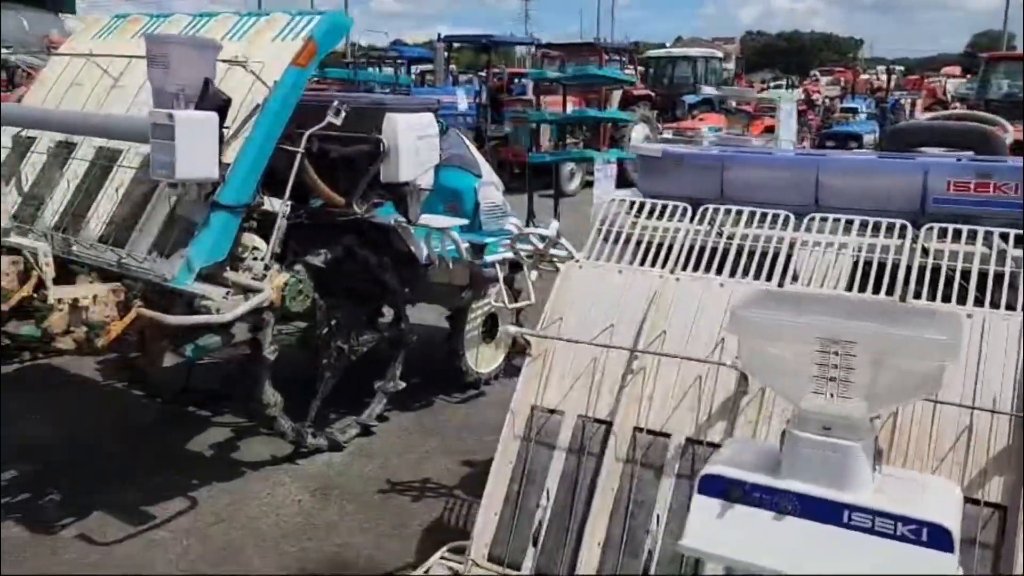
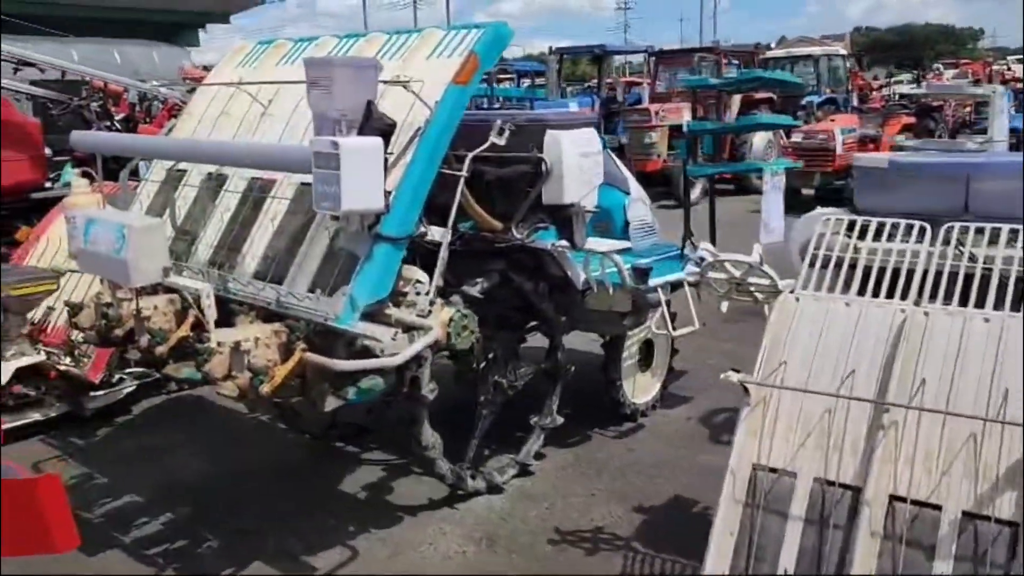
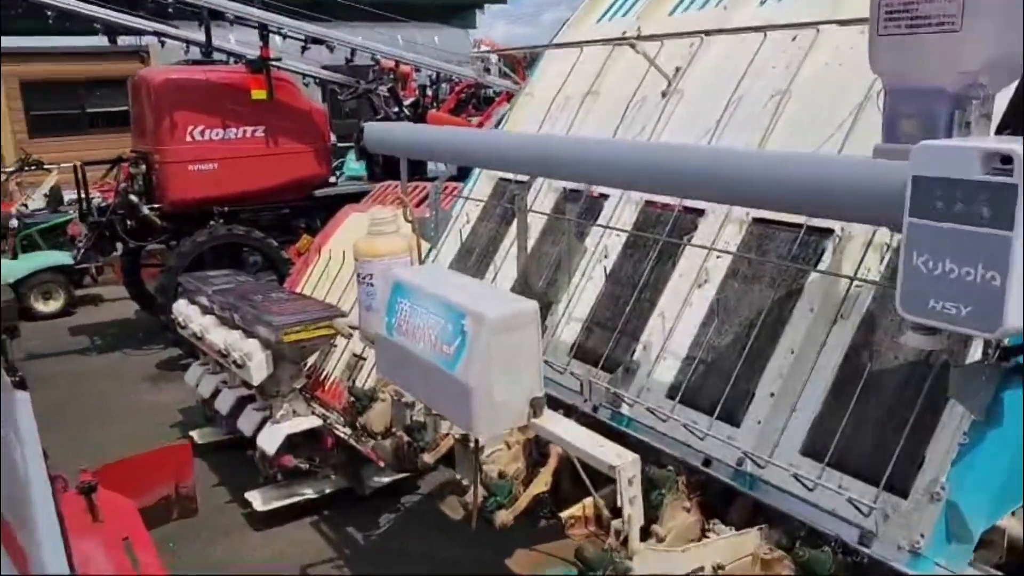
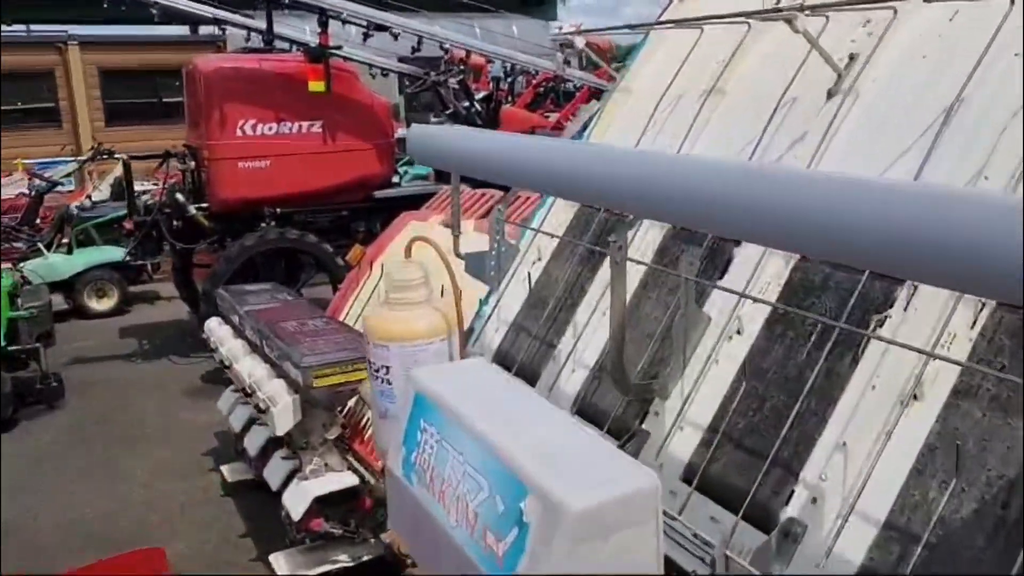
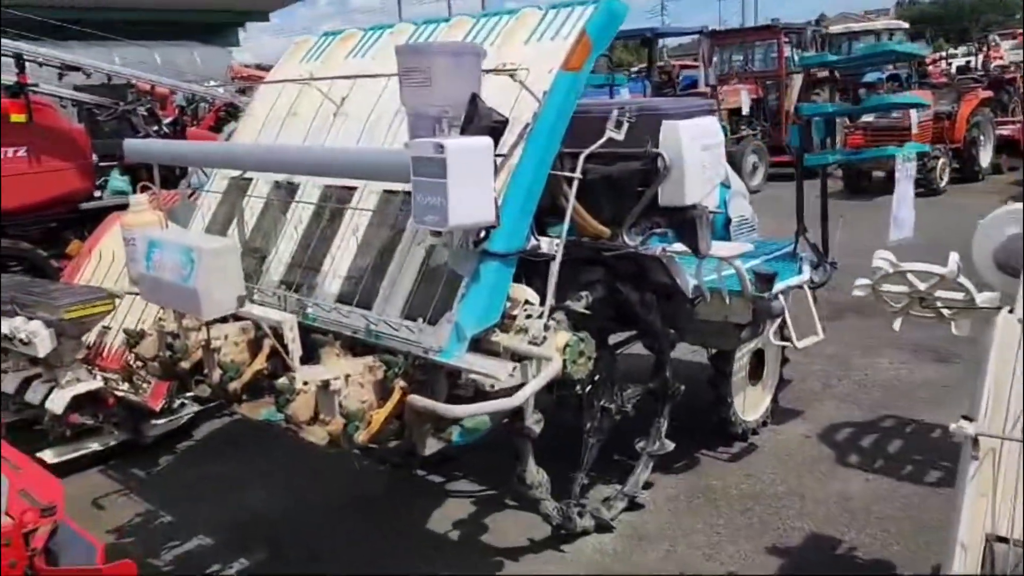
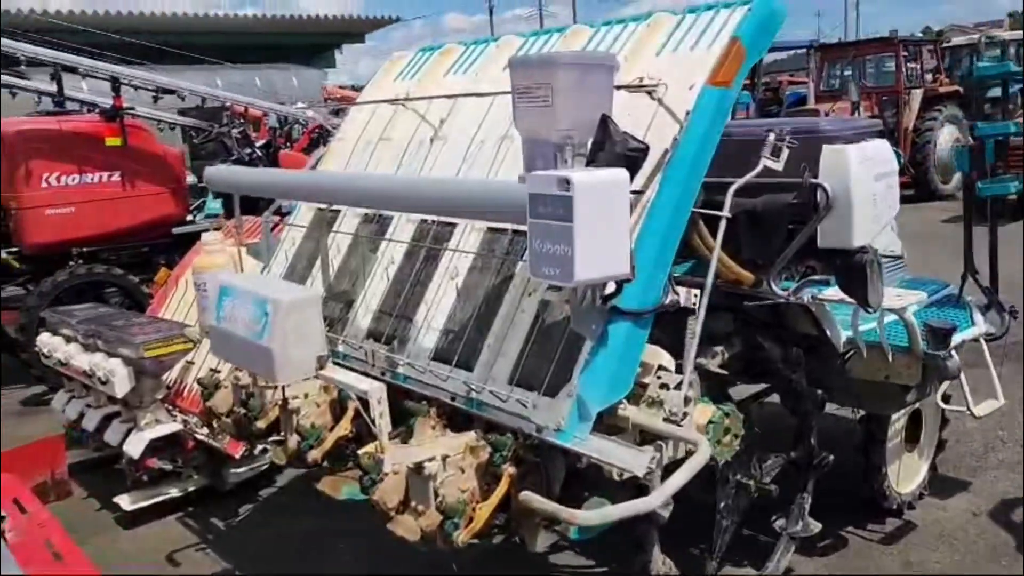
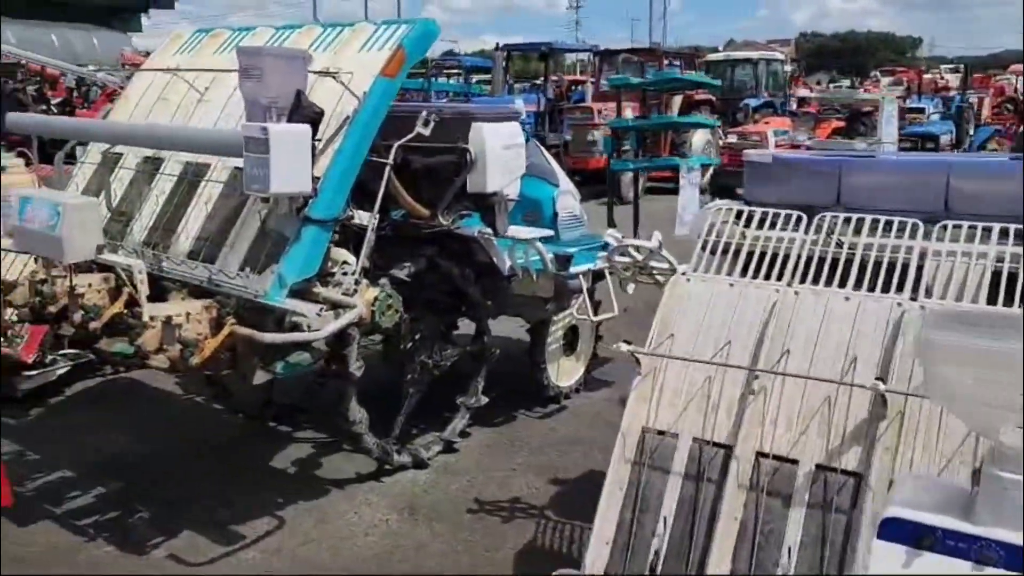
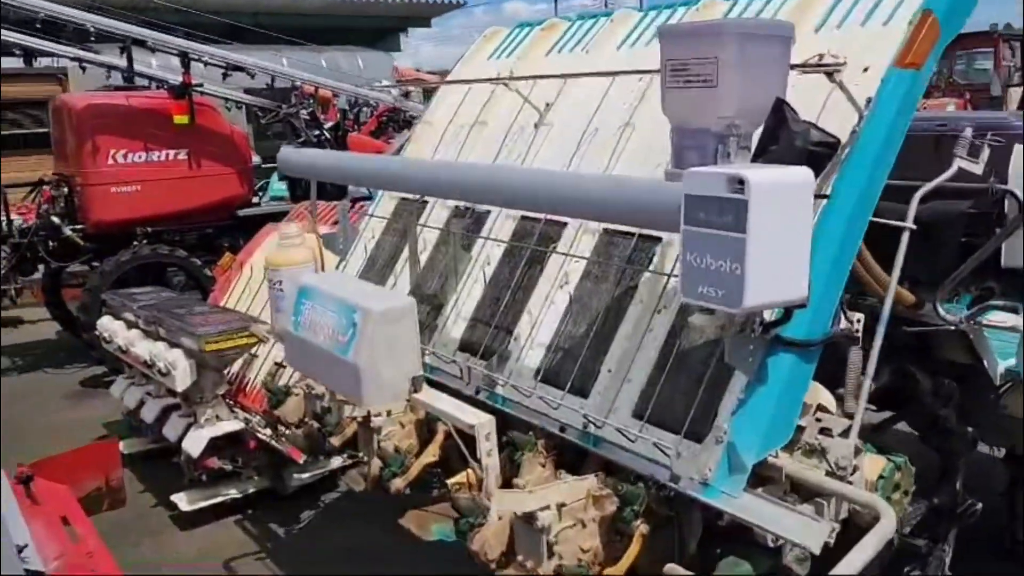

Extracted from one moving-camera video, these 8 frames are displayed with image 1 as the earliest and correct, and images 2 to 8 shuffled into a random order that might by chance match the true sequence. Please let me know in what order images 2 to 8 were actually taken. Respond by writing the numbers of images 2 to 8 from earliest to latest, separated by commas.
7, 2, 5, 6, 8, 3, 4
